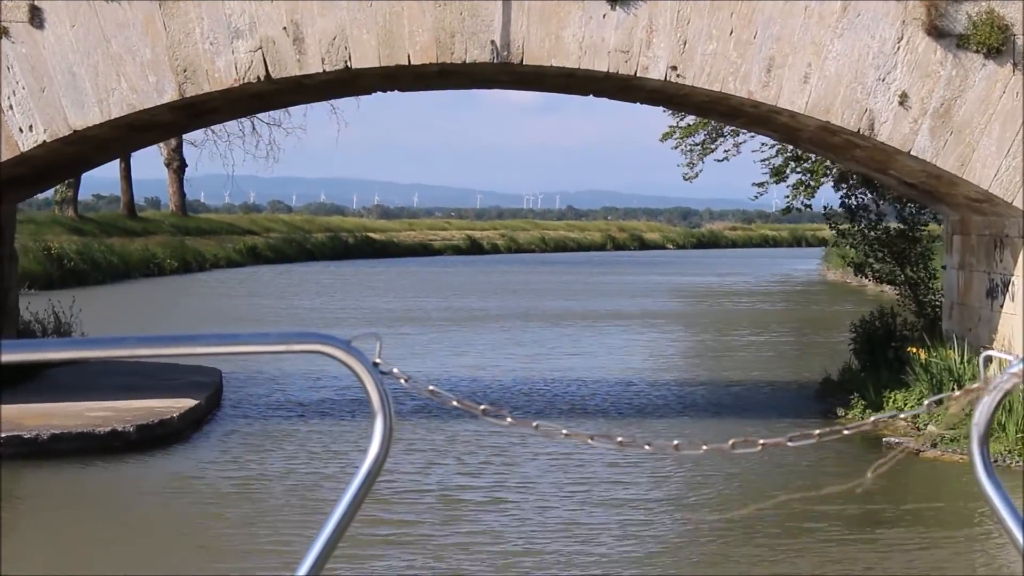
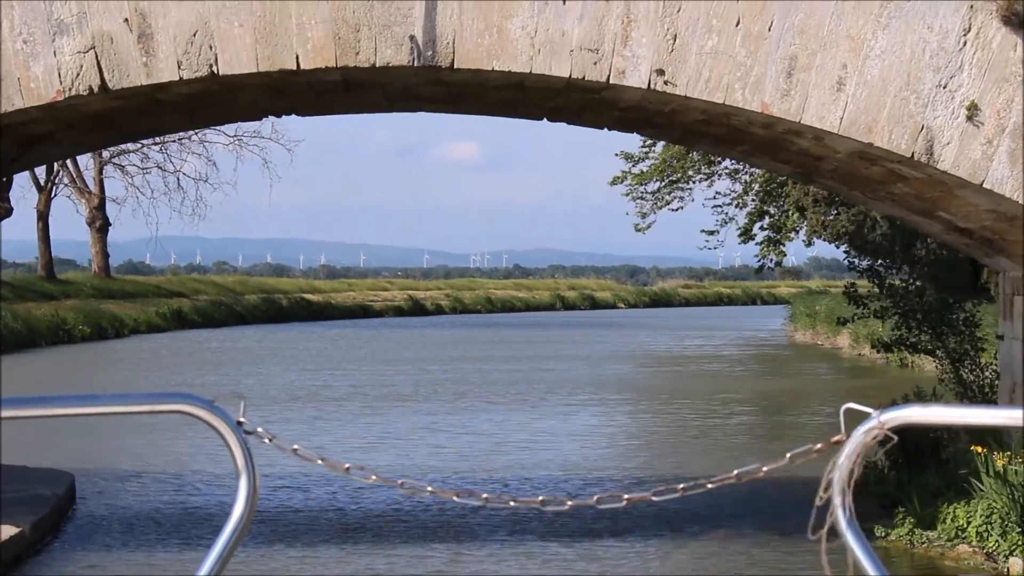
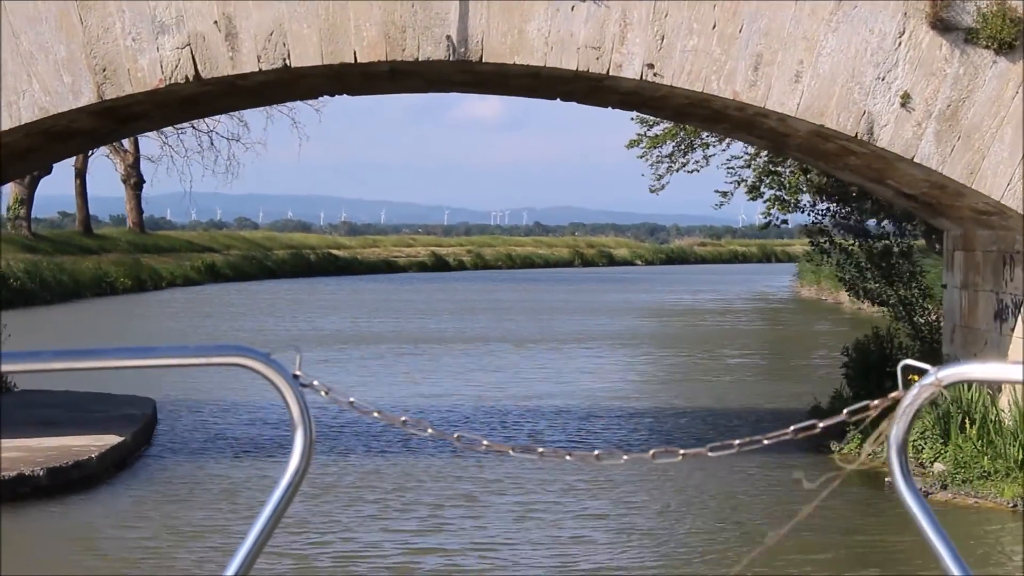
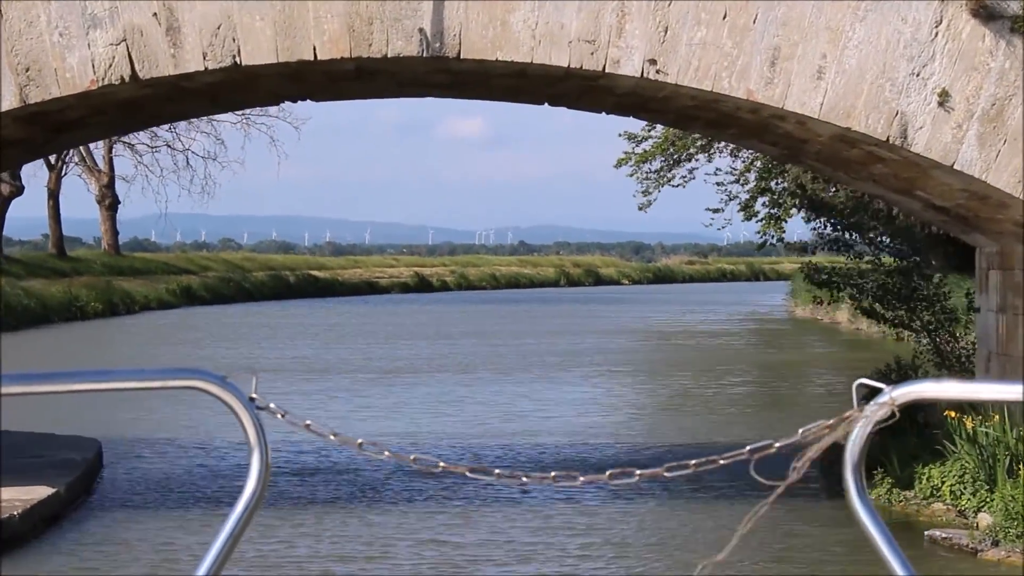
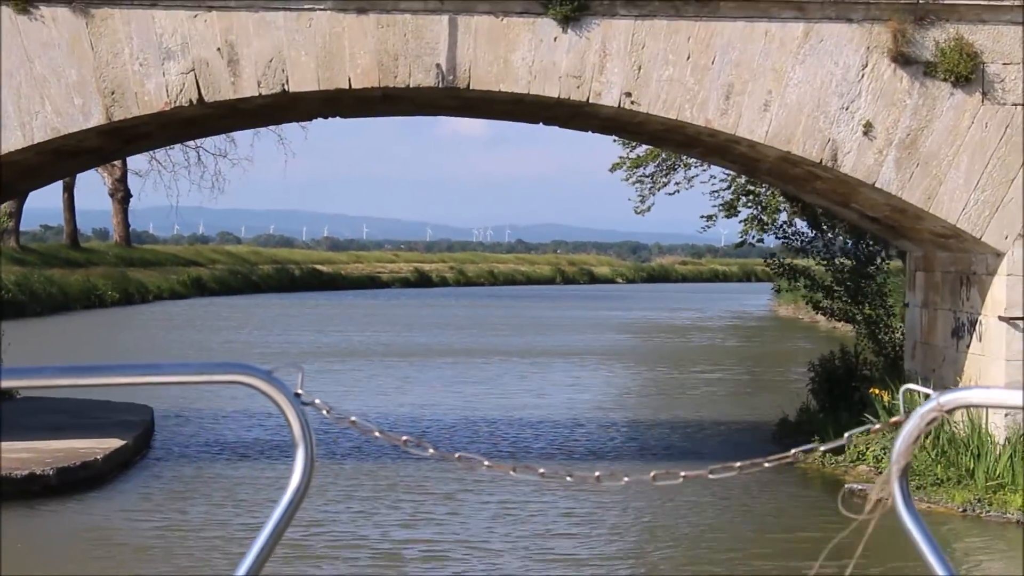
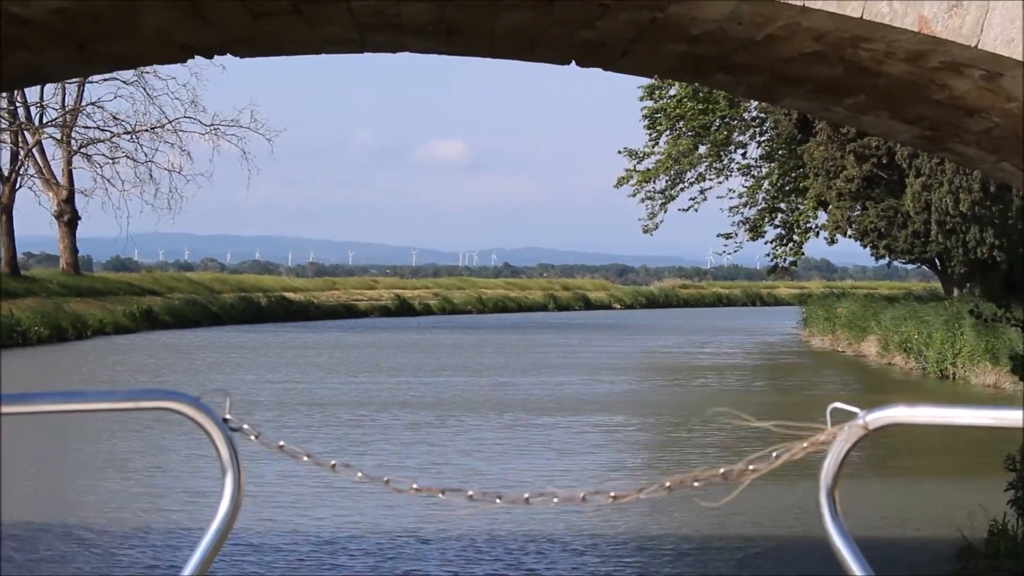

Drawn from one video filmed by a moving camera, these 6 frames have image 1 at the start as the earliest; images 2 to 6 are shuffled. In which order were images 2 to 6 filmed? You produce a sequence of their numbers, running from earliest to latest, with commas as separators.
5, 3, 4, 2, 6
